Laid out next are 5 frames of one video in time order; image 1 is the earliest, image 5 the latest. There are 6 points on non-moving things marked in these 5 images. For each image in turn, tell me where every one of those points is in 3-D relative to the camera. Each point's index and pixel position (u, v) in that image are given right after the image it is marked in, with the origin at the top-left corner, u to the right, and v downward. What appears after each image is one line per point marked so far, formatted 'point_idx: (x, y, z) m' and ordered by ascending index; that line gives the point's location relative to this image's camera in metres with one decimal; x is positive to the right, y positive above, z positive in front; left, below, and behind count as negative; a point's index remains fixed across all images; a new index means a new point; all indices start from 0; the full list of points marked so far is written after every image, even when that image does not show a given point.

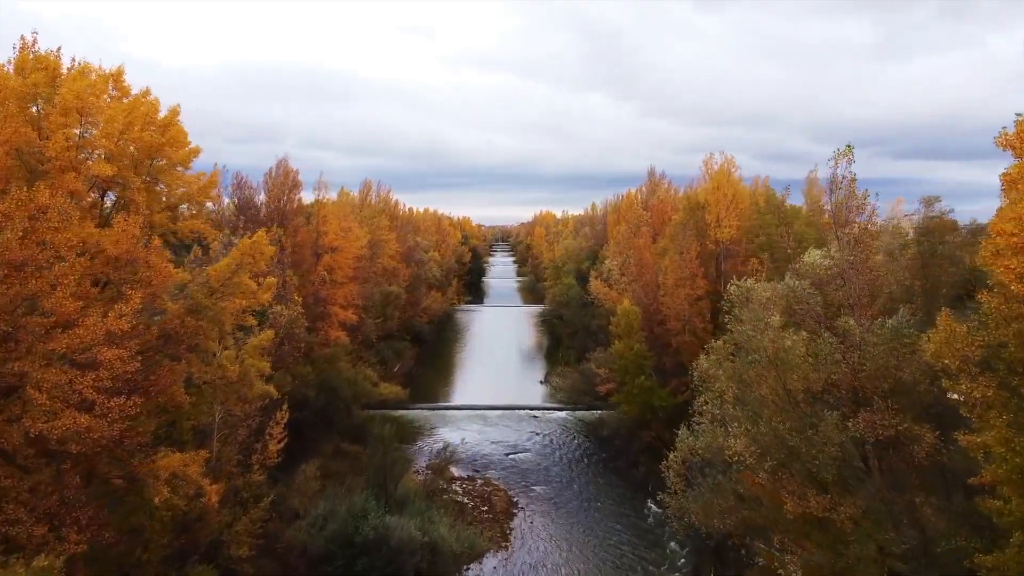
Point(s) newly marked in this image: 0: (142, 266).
0: (-6.8, +0.4, +10.5) m
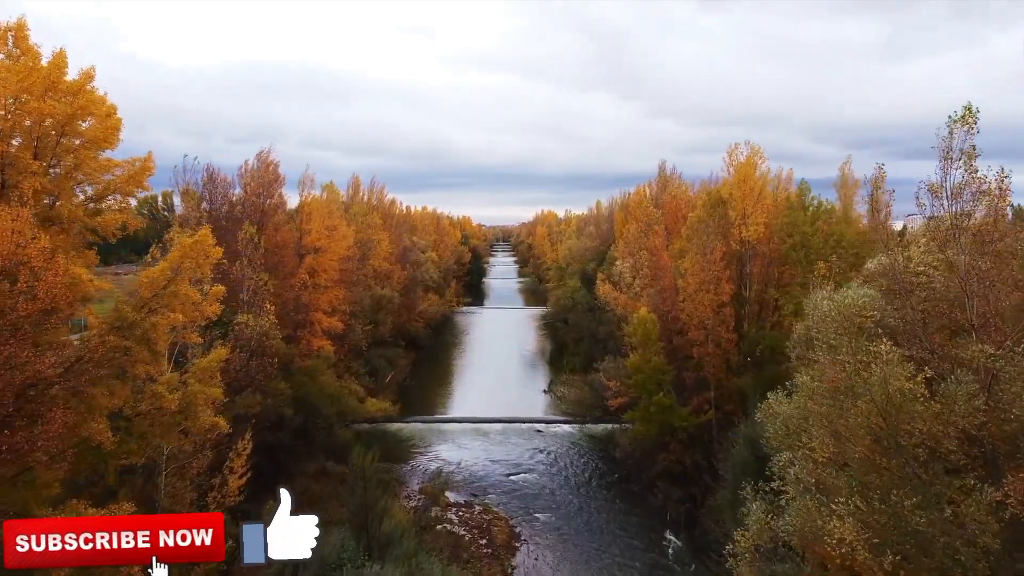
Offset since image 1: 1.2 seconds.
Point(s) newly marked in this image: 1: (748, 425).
0: (-6.7, +0.2, +8.0) m
1: (+7.7, -4.4, +18.5) m
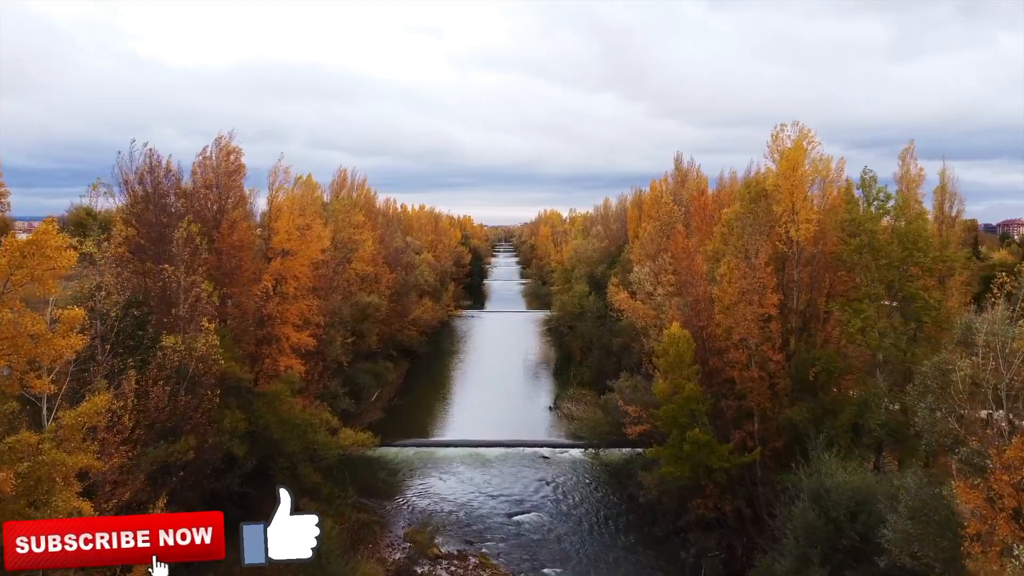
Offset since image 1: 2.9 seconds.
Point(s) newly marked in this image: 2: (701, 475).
0: (-6.7, -0.1, +4.3) m
1: (+7.7, -4.8, +14.8) m
2: (+5.8, -5.7, +17.3) m
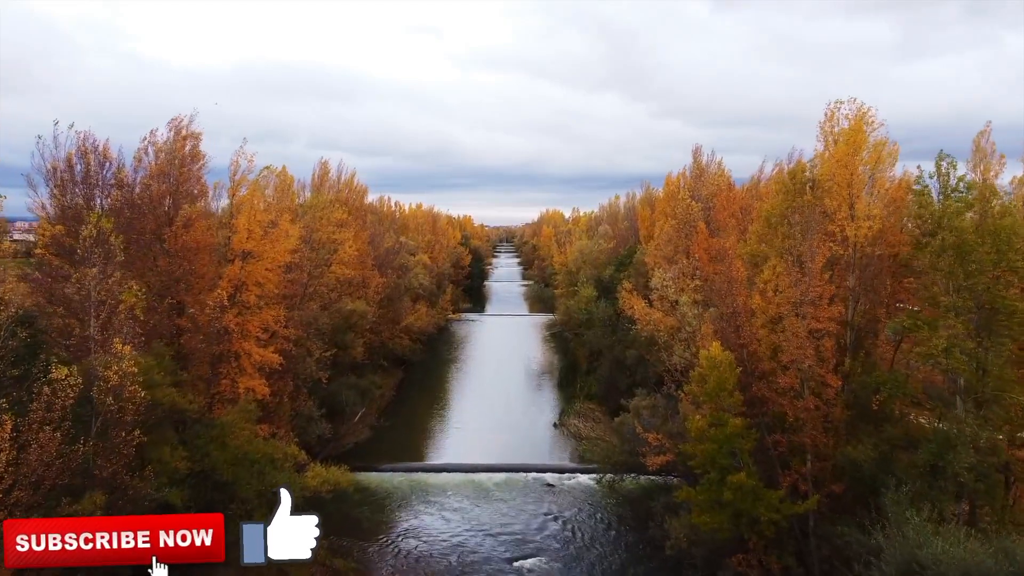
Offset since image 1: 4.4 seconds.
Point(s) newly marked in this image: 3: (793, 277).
0: (-6.7, -0.3, +1.2) m
1: (+7.7, -5.0, +11.7) m
2: (+5.8, -5.9, +14.2) m
3: (+7.1, +0.3, +14.5) m
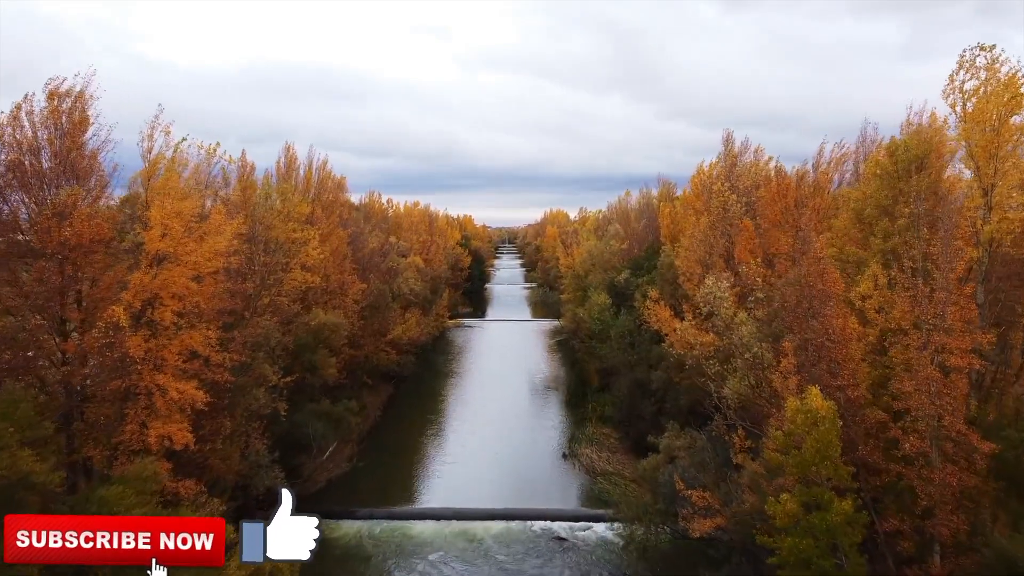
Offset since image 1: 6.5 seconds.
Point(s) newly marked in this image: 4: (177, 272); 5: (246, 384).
0: (-6.7, -0.6, -3.1) m
1: (+7.8, -5.4, +7.3) m
2: (+5.9, -6.3, +9.8) m
3: (+7.1, -0.1, +10.1) m
4: (-7.9, +0.4, +13.5) m
5: (-7.4, -2.7, +16.1) m
